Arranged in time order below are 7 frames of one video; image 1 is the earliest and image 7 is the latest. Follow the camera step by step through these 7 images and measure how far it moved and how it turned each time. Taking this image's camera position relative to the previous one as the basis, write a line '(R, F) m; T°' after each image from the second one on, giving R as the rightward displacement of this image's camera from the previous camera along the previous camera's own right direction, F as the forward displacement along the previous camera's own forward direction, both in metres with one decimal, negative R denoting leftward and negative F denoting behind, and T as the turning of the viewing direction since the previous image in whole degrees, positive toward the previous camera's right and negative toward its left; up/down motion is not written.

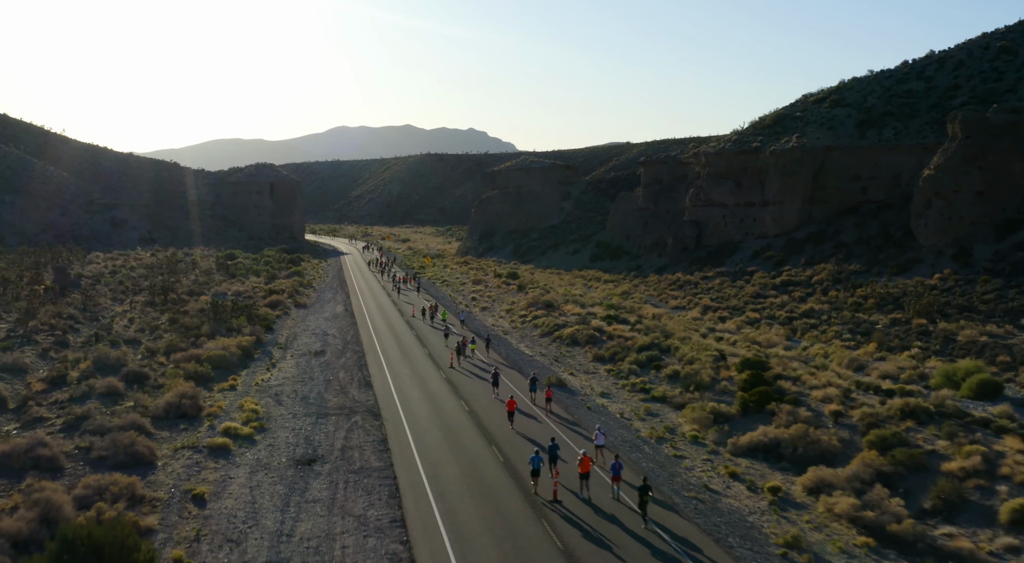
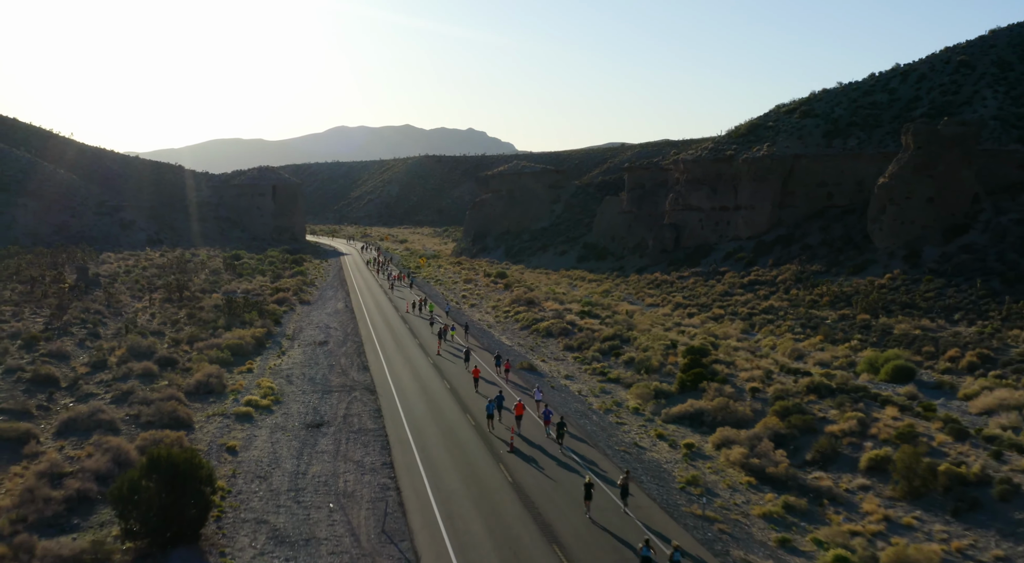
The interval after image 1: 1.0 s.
(+0.8, -3.4) m; 0°
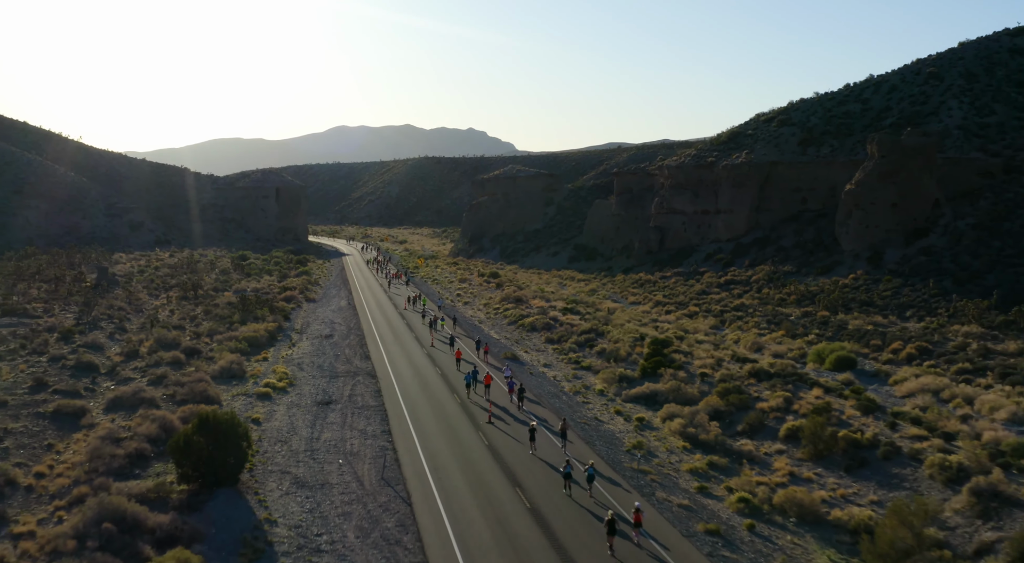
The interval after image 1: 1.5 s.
(+0.6, -3.1) m; 0°
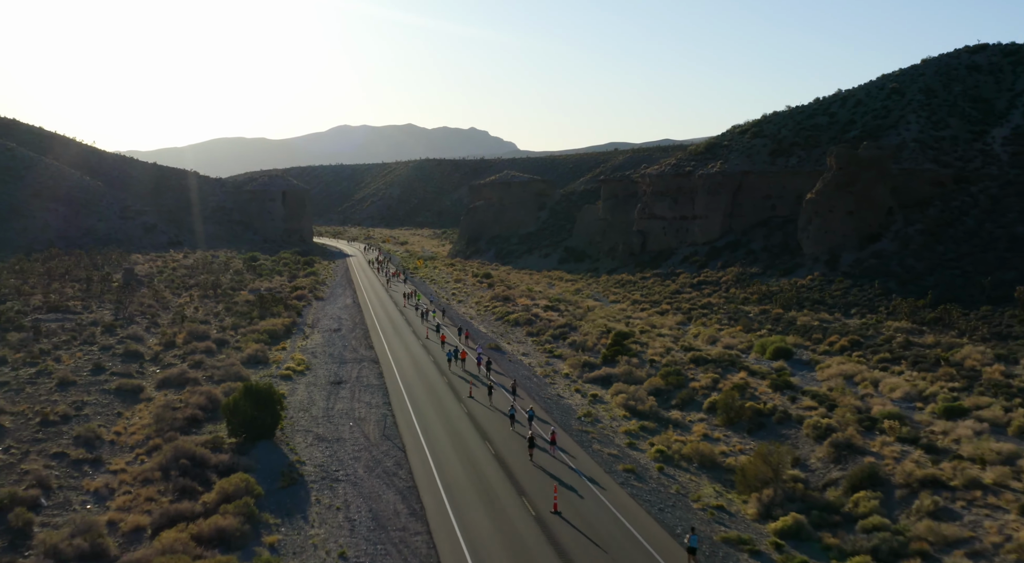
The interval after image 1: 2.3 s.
(+0.9, -4.5) m; 0°
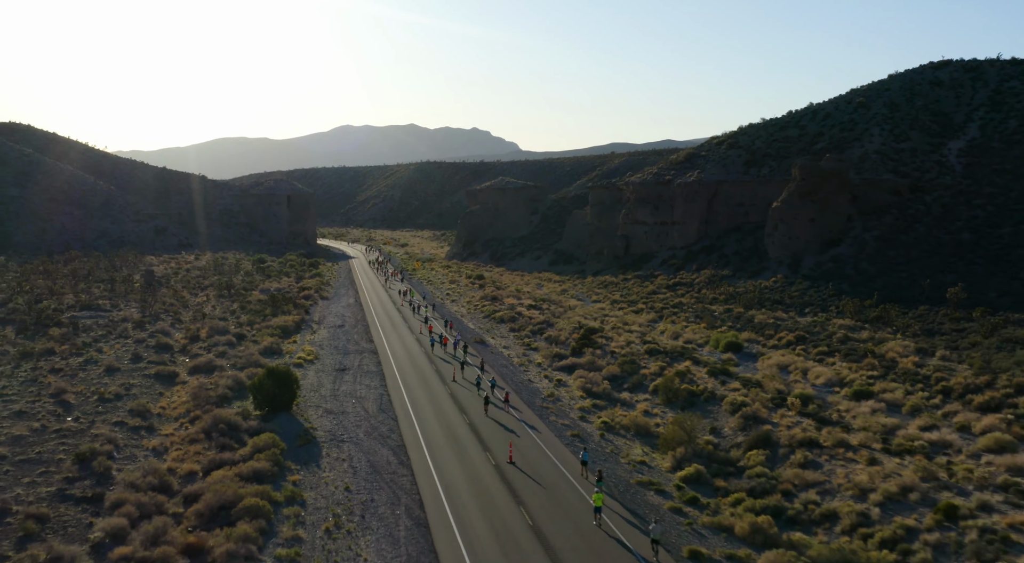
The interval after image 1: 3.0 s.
(+1.0, -4.4) m; 0°
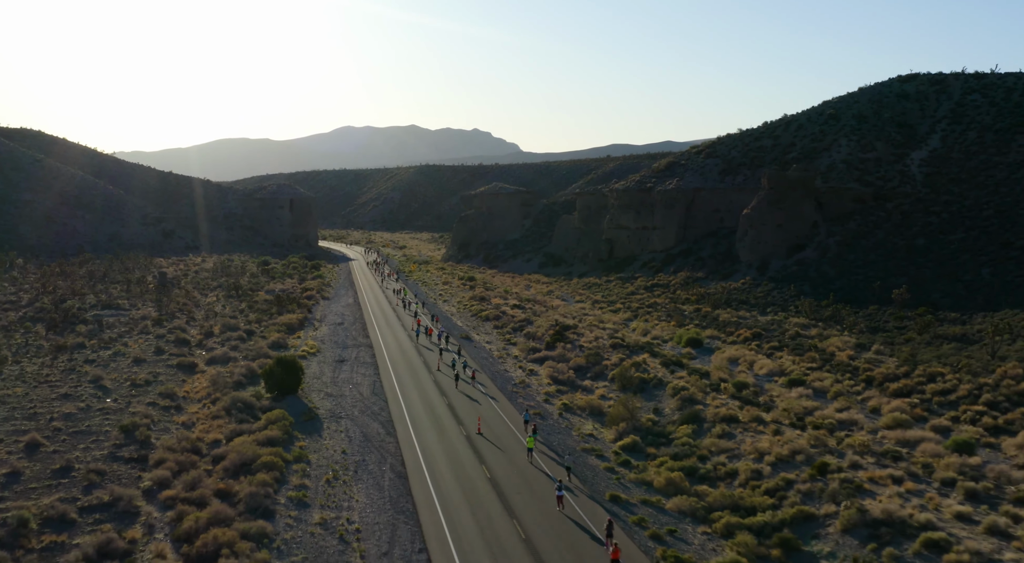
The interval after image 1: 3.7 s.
(+1.1, -4.0) m; 0°
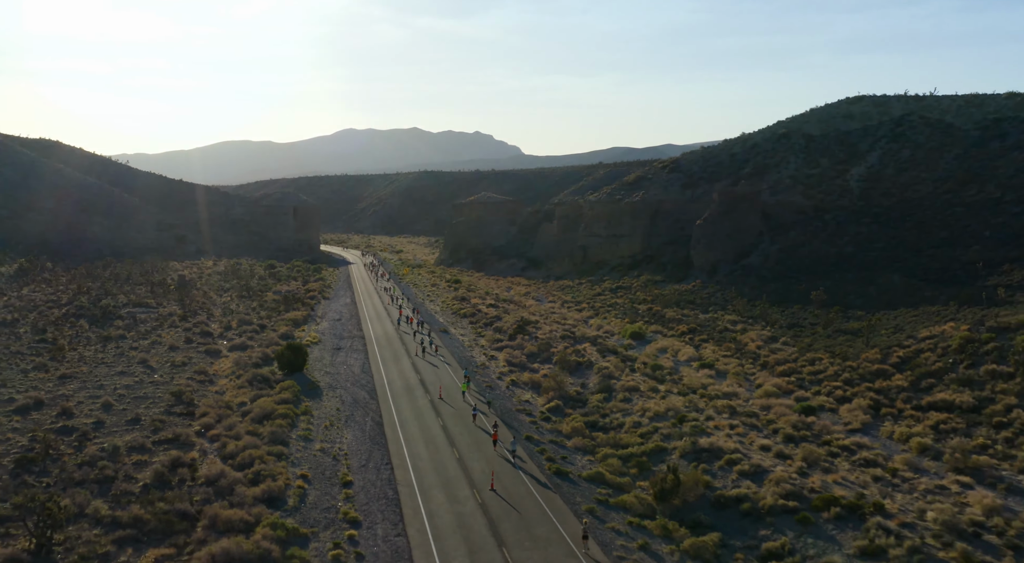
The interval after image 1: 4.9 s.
(+2.2, -7.6) m; 0°
